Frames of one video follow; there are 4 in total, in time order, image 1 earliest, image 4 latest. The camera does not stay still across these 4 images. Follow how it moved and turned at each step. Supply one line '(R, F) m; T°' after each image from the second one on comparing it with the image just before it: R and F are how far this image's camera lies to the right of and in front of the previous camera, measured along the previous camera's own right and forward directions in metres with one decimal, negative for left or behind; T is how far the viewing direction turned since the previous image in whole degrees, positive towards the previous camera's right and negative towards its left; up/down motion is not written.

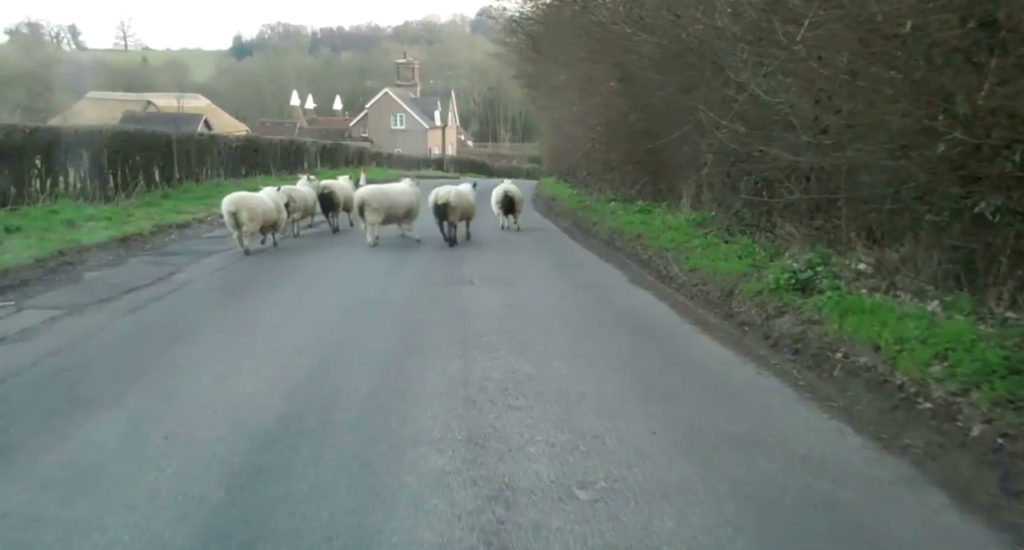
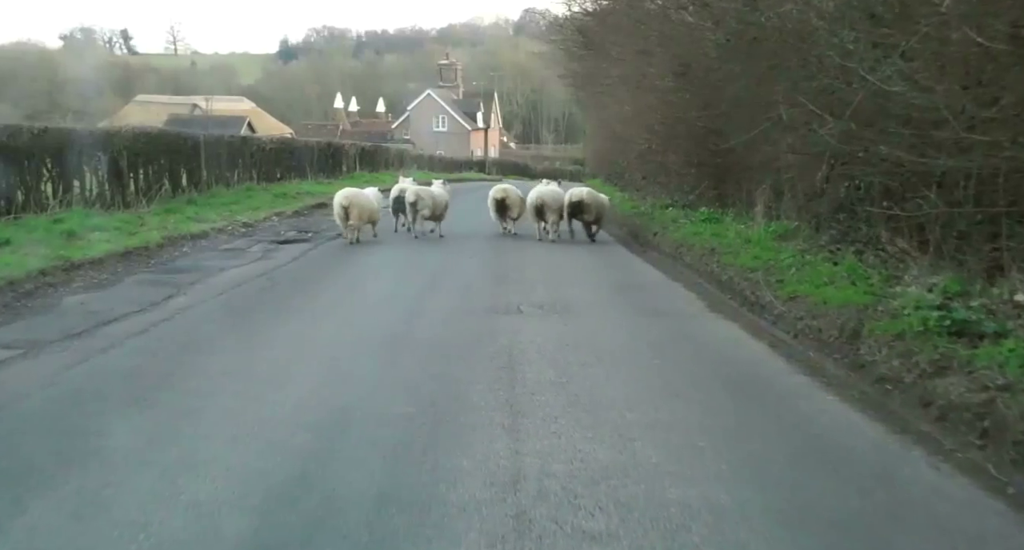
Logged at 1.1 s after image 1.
(-0.2, +2.0) m; -3°
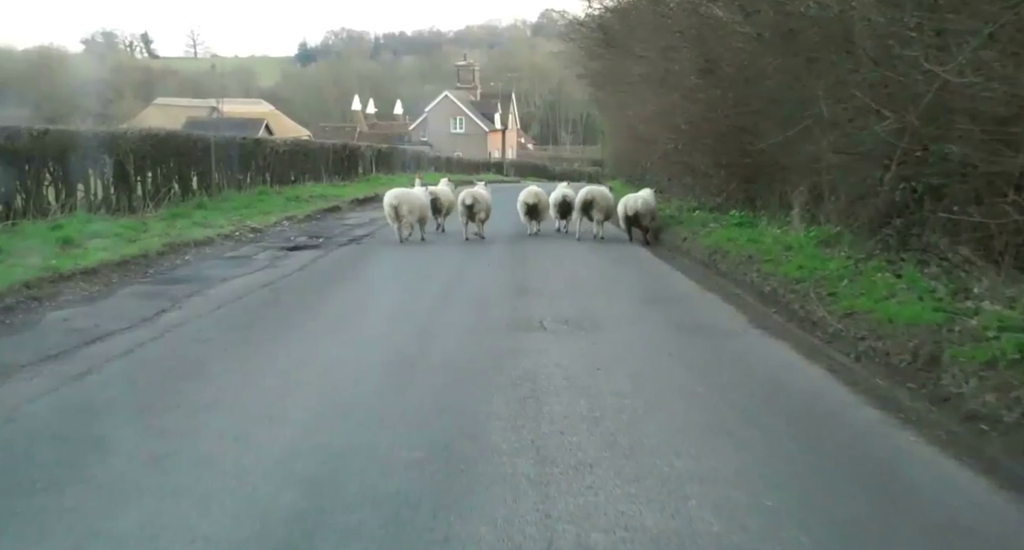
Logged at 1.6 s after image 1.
(-0.1, +0.9) m; -1°
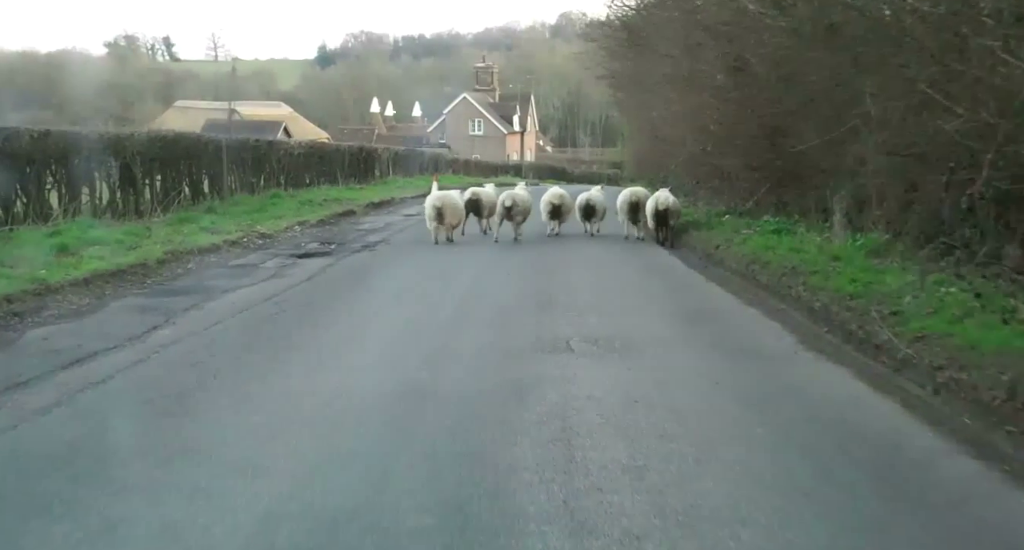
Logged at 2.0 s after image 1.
(-0.1, +0.9) m; -1°
